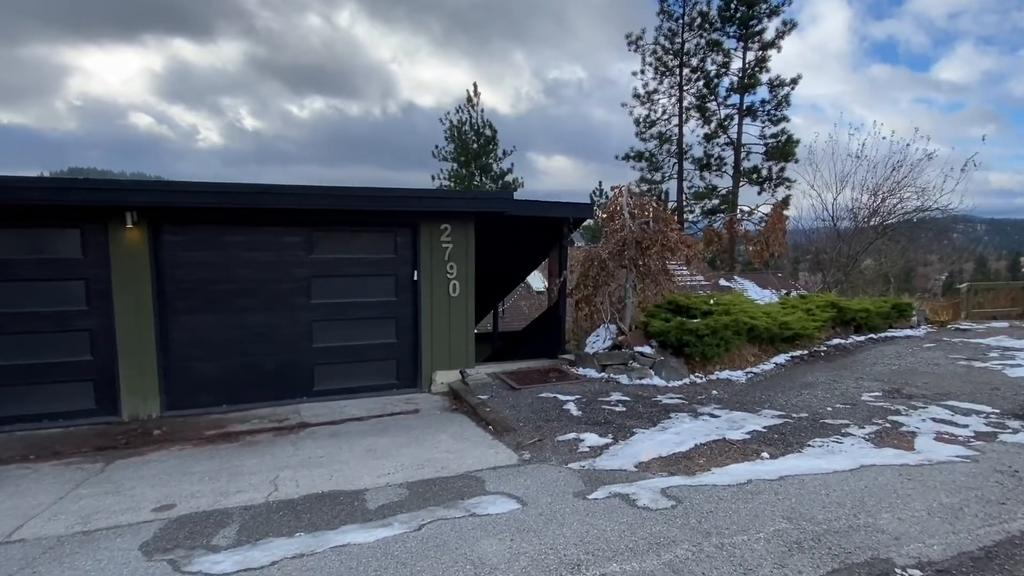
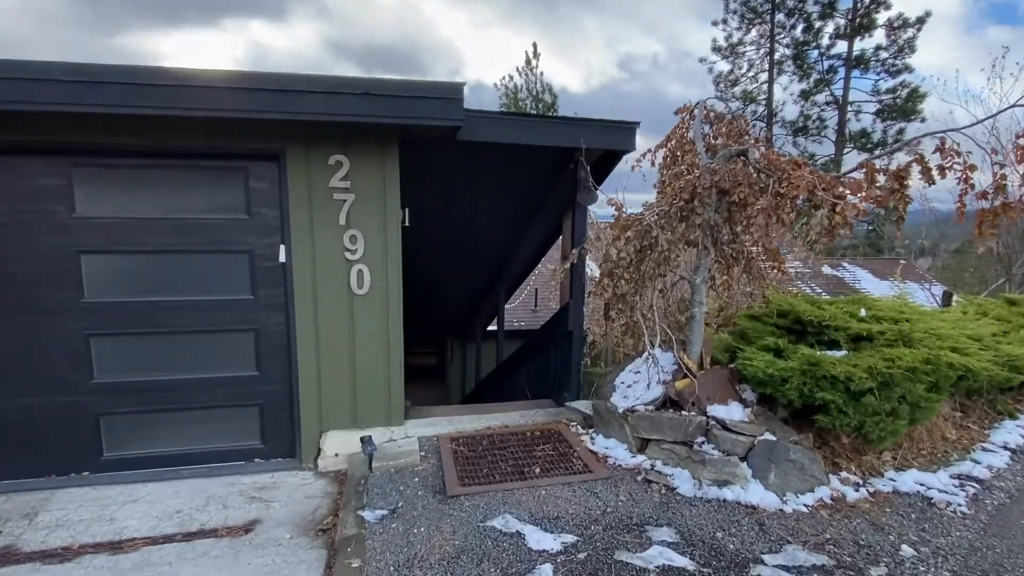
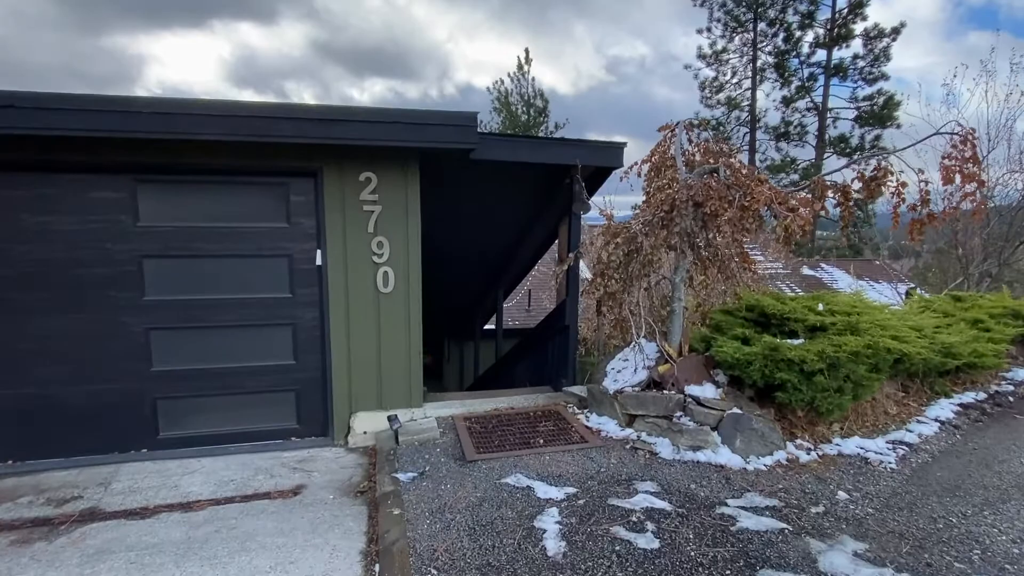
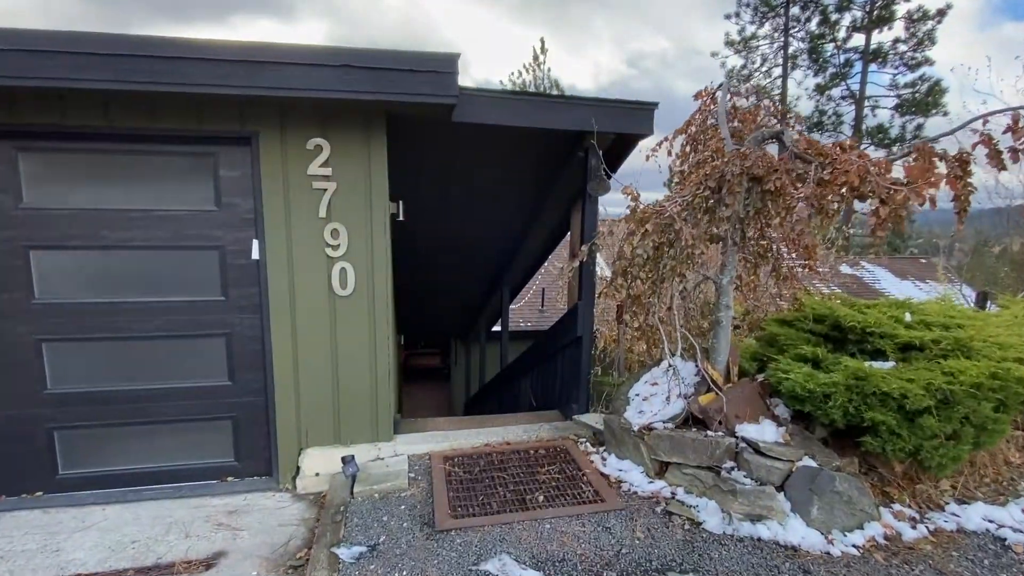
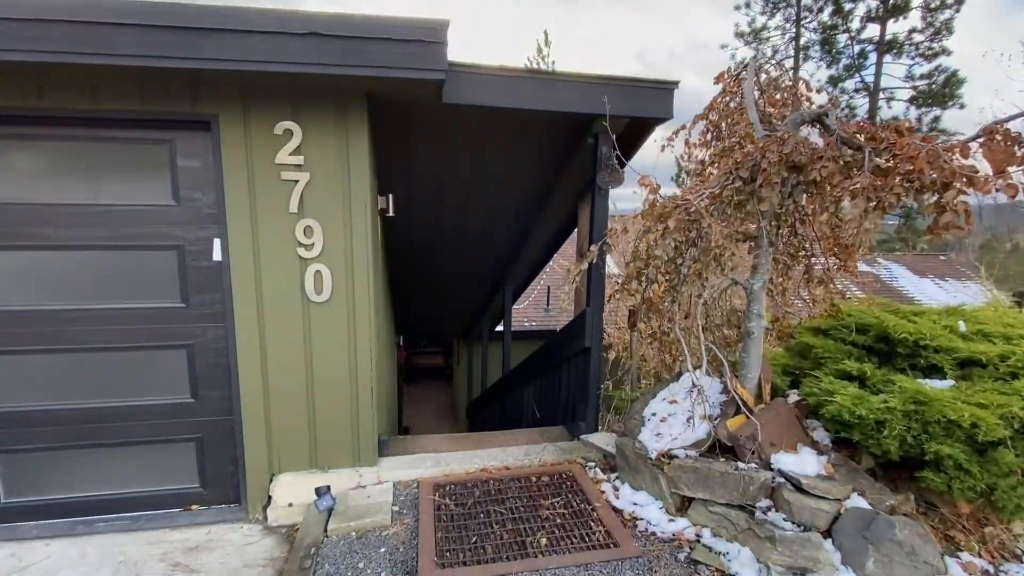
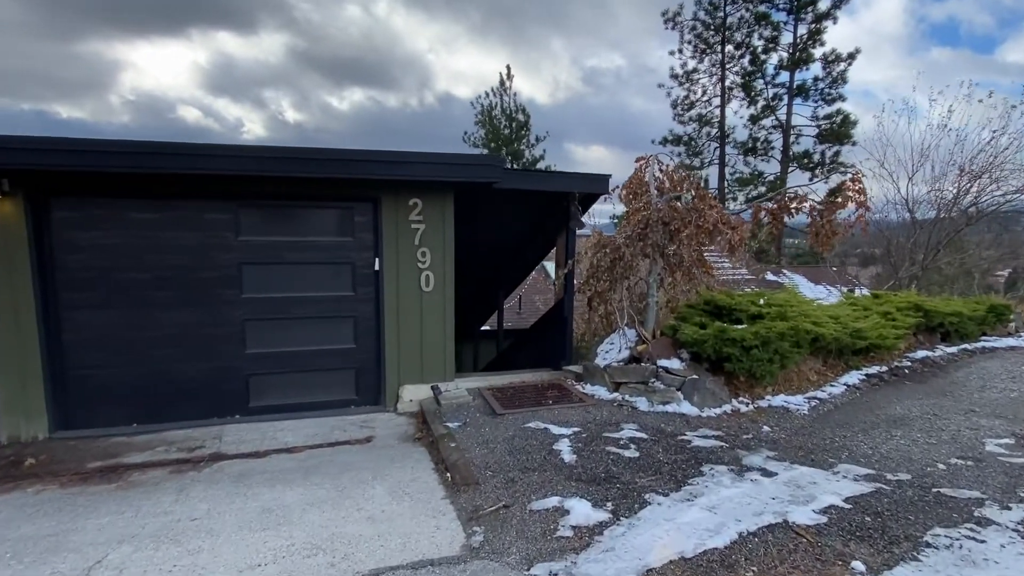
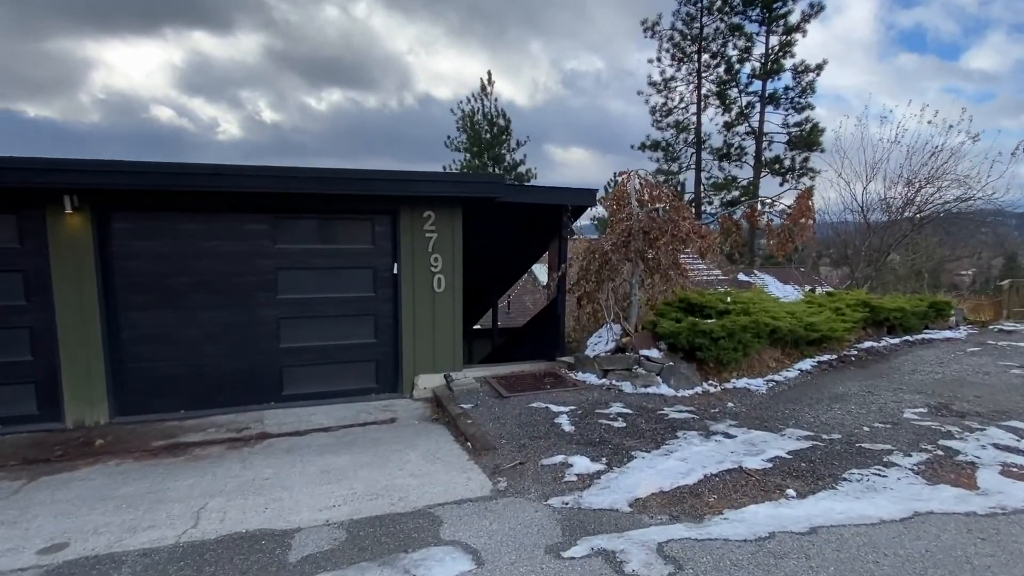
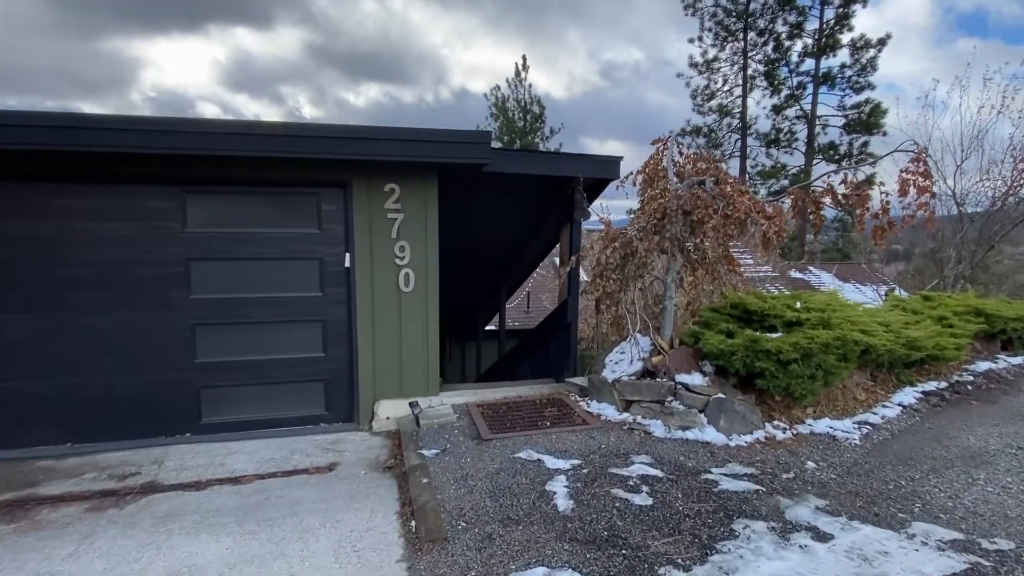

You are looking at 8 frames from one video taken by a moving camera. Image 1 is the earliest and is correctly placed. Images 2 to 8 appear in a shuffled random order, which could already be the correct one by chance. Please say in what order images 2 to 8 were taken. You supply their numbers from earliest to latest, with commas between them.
7, 6, 8, 3, 2, 4, 5
